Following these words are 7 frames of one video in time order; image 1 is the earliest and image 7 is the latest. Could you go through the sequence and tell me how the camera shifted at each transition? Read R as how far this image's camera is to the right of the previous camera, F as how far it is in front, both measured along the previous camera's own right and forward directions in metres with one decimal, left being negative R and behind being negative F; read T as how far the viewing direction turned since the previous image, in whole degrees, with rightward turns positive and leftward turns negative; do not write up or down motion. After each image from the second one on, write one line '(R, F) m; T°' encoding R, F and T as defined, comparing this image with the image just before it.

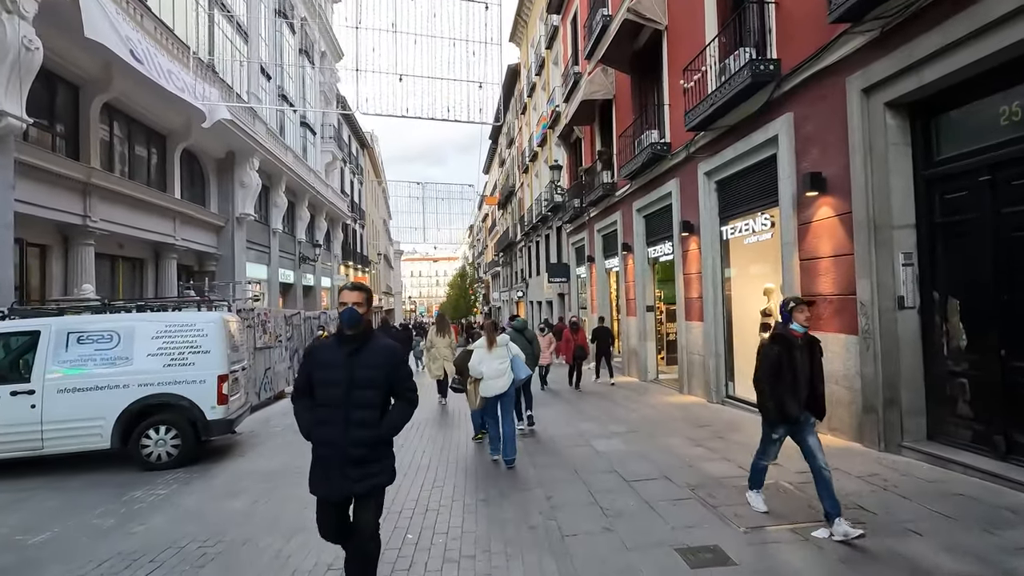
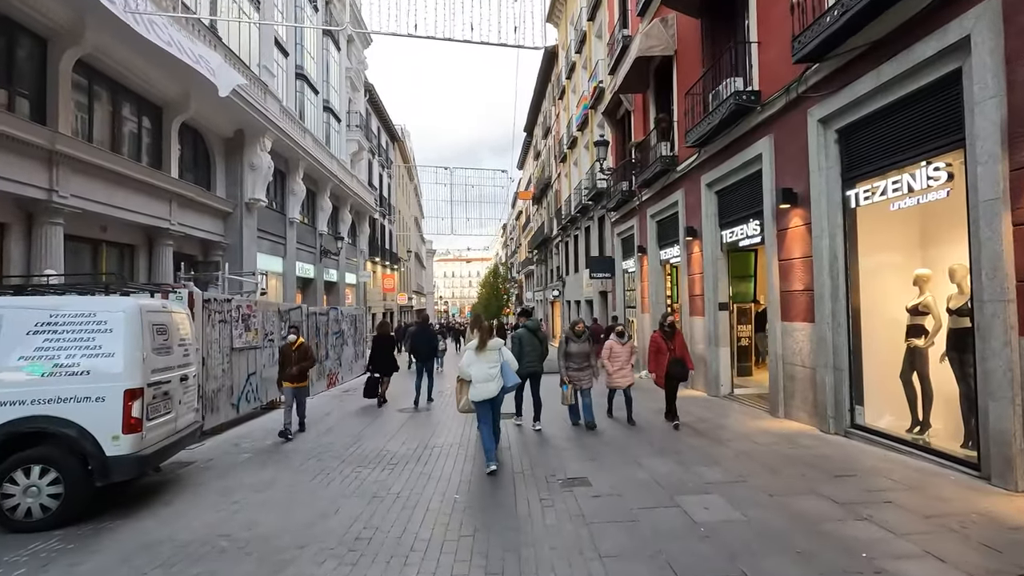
(-0.1, +2.5) m; -3°
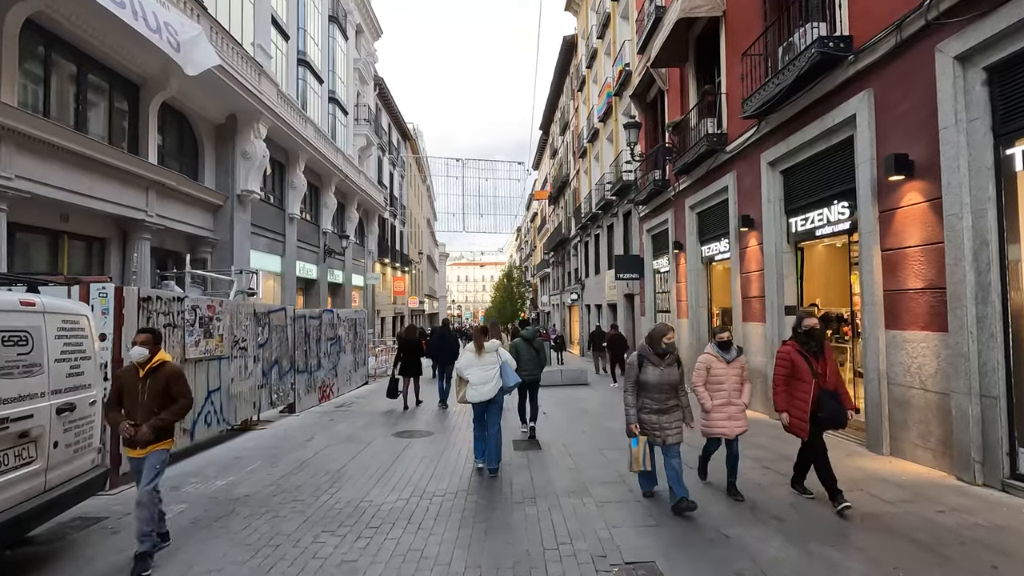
(-0.1, +1.9) m; -1°
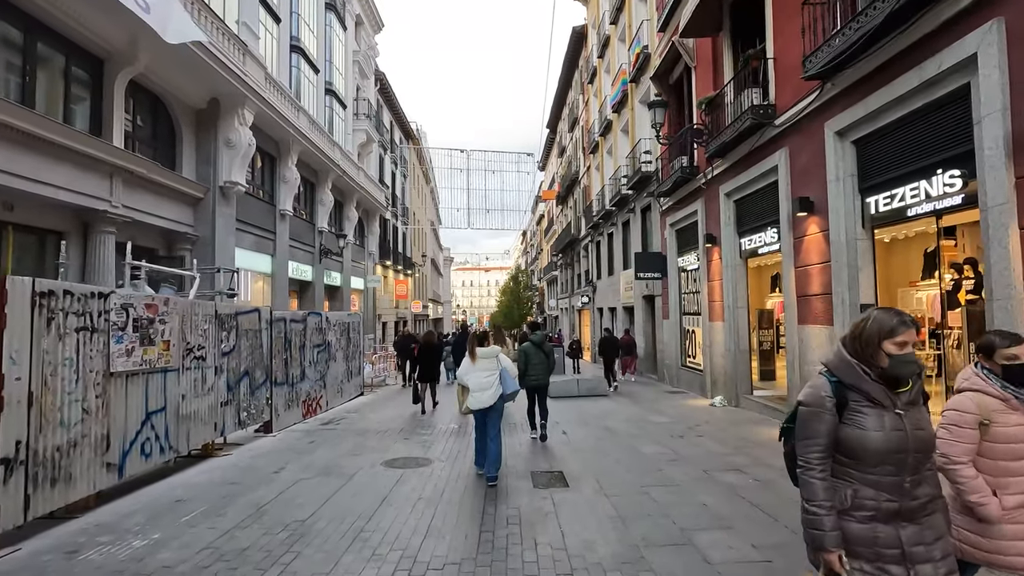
(-0.2, +1.6) m; -1°
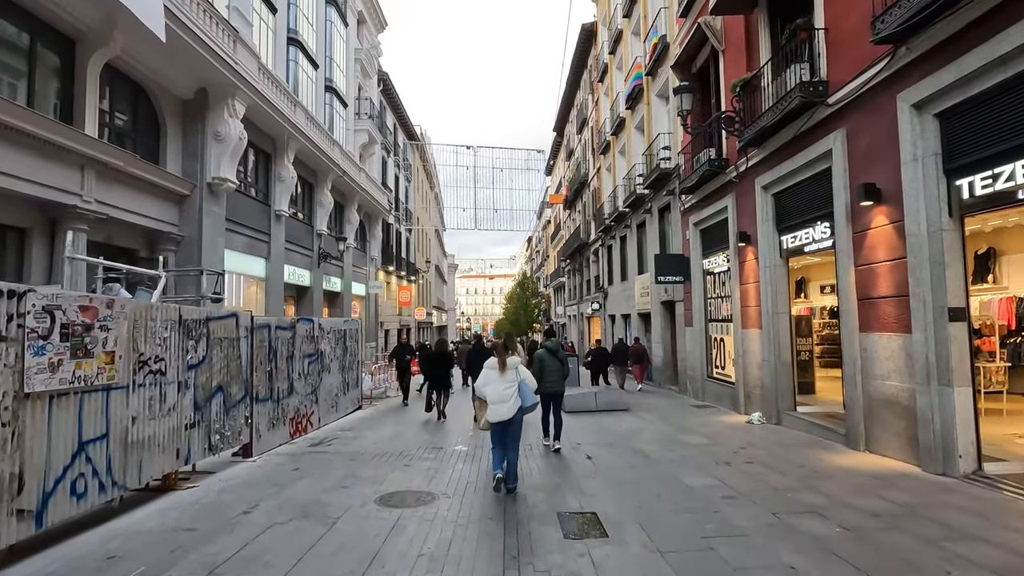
(-0.2, +1.2) m; 0°
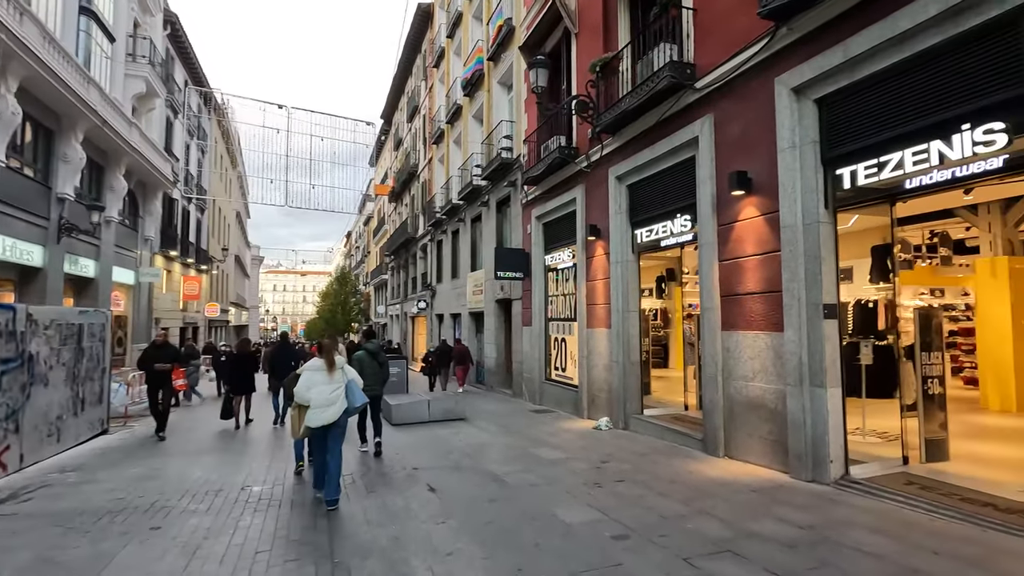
(-0.1, +1.8) m; +19°
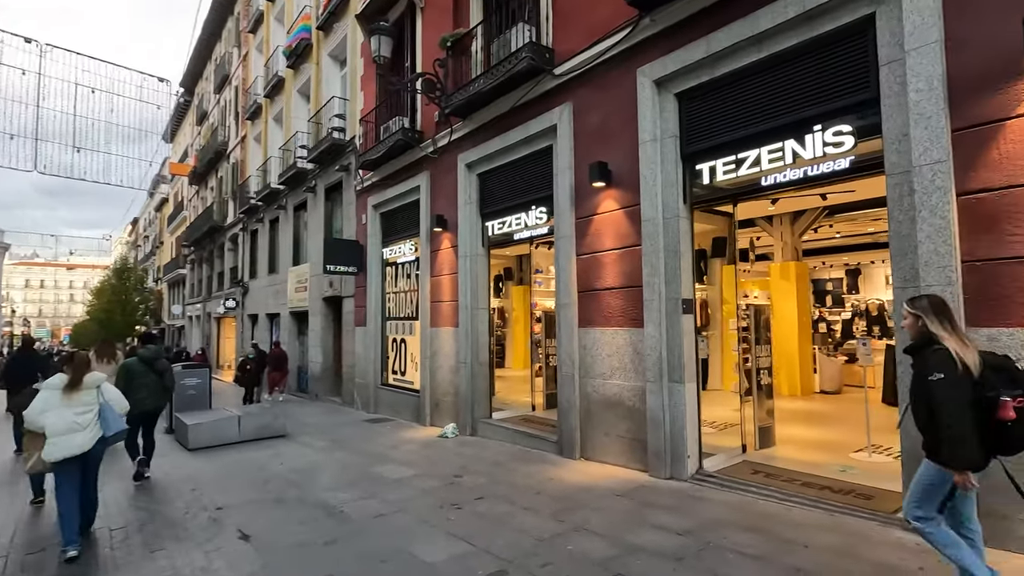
(-0.2, +0.9) m; +18°
